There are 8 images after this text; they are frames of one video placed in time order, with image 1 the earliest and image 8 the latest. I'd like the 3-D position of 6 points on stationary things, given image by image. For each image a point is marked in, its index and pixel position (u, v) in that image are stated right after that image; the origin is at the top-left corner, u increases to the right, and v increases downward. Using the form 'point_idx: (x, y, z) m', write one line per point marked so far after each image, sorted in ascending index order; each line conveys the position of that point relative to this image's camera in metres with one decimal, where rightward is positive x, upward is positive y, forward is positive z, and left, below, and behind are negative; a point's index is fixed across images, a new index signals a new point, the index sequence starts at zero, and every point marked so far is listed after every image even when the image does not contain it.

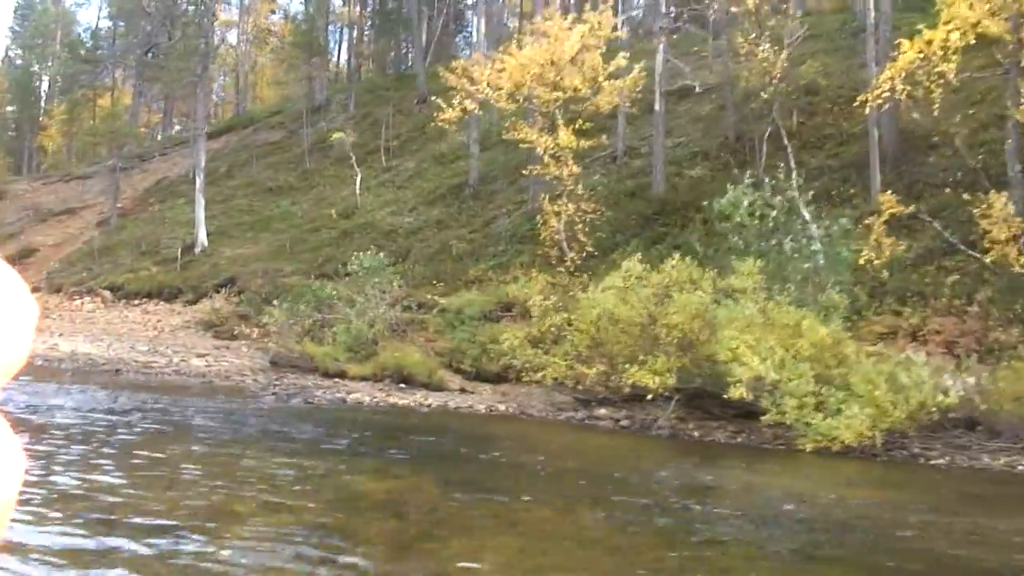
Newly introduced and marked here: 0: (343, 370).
0: (-3.1, -1.5, +19.4) m
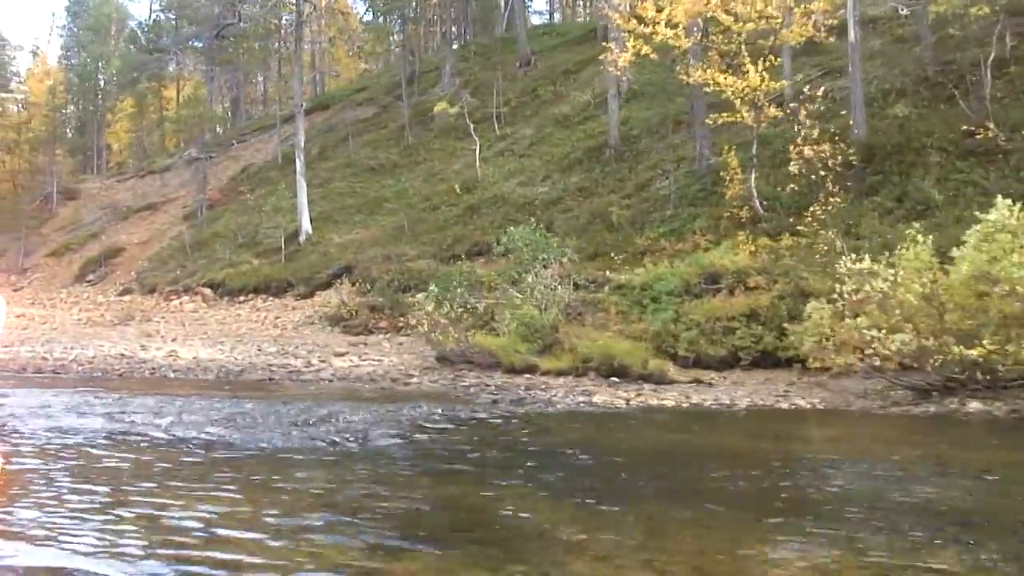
0: (+0.3, -1.2, +16.4) m
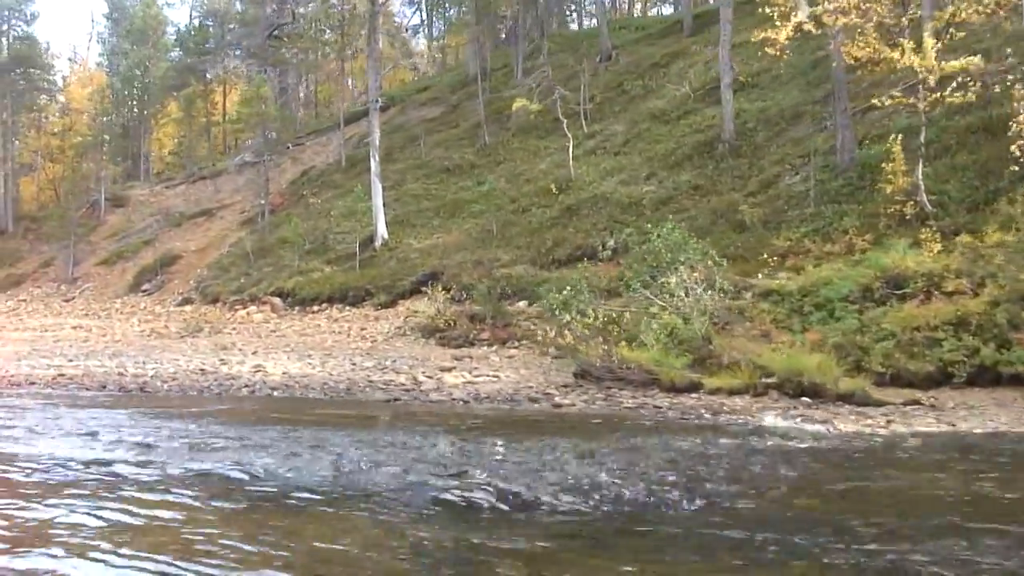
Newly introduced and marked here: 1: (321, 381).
0: (+2.4, -1.2, +14.1) m
1: (-3.2, -1.5, +17.6) m
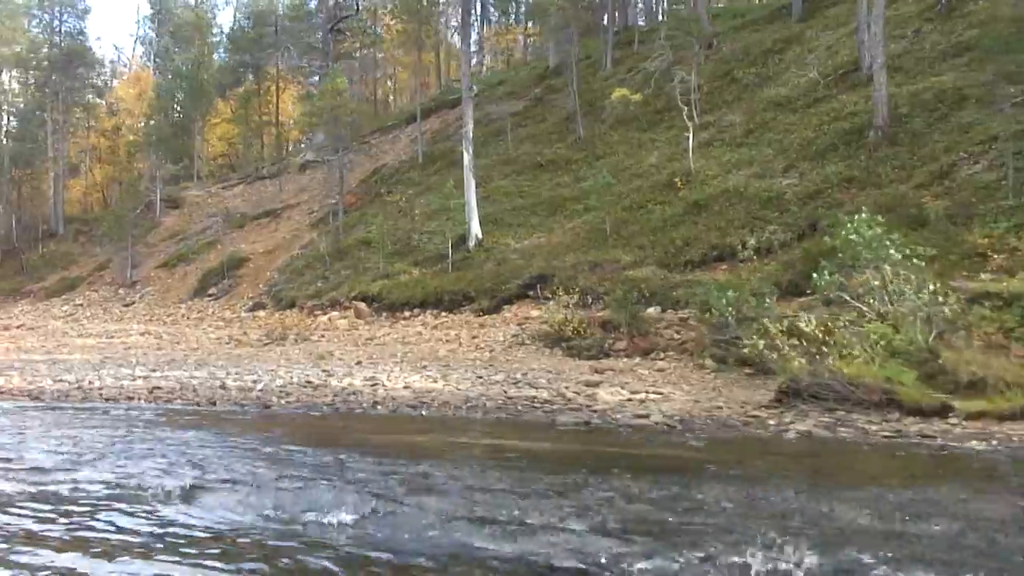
0: (+4.7, -1.3, +11.6) m
1: (-0.8, -1.6, +15.2) m
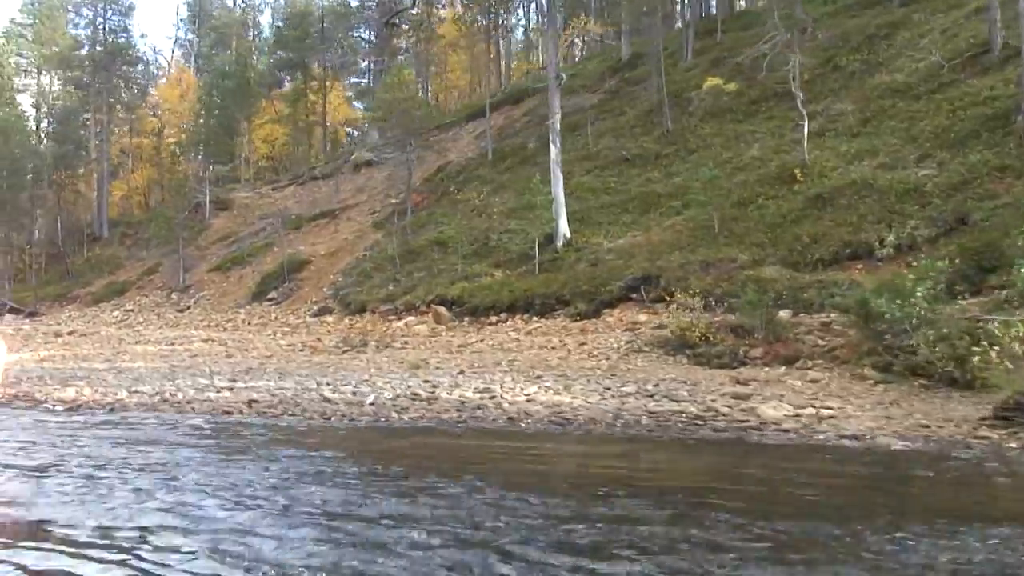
0: (+6.5, -1.2, +9.6) m
1: (+1.1, -1.5, +13.2) m
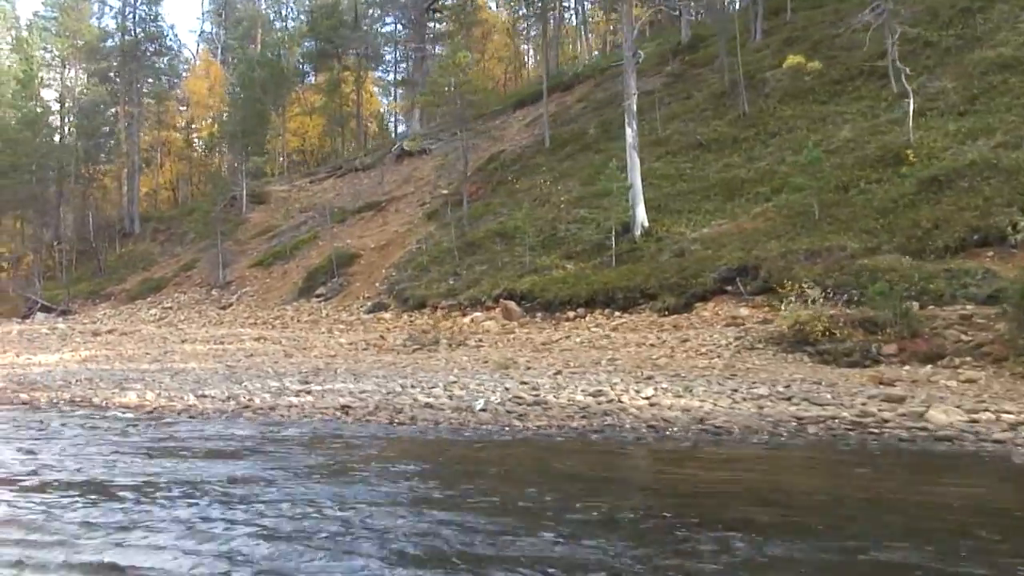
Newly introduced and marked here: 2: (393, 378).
0: (+7.9, -1.1, +7.9) m
1: (+2.5, -1.4, +11.6) m
2: (-1.8, -1.4, +16.2) m
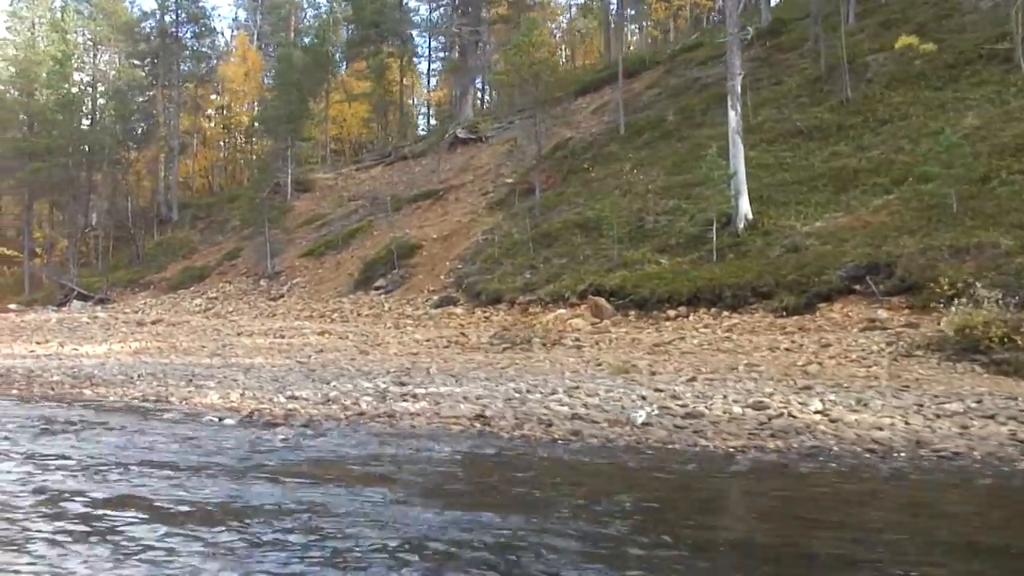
0: (+9.5, -1.1, +5.9) m
1: (+4.1, -1.4, +9.7) m
2: (-0.1, -1.2, +14.3) m
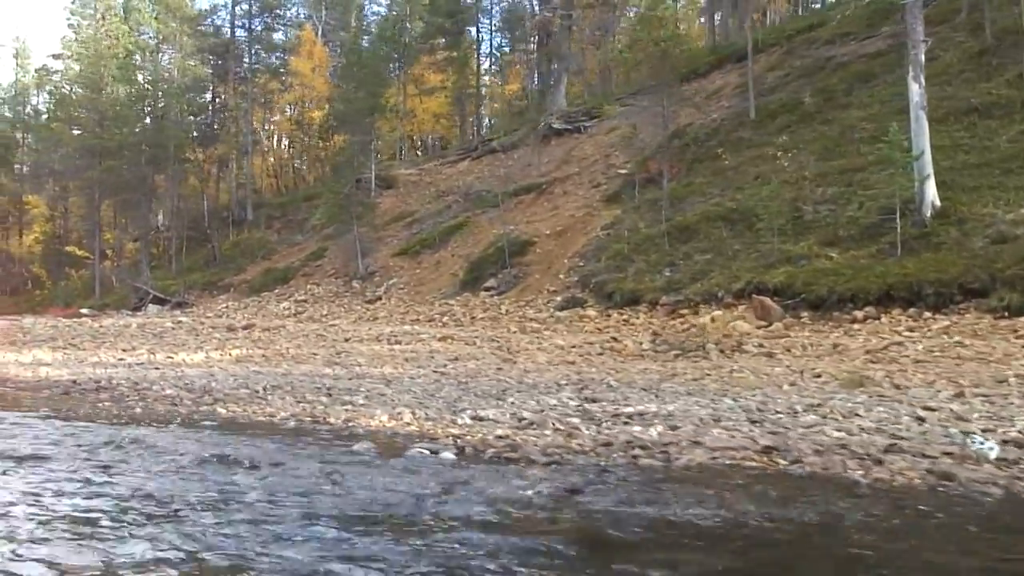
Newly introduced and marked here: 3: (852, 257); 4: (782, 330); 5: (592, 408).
0: (+11.5, -1.0, +3.0) m
1: (+6.3, -1.3, +7.0) m
2: (+2.2, -1.2, +11.8) m
3: (+5.9, +0.5, +18.2) m
4: (+4.3, -0.7, +16.7) m
5: (+0.9, -1.2, +11.2) m
